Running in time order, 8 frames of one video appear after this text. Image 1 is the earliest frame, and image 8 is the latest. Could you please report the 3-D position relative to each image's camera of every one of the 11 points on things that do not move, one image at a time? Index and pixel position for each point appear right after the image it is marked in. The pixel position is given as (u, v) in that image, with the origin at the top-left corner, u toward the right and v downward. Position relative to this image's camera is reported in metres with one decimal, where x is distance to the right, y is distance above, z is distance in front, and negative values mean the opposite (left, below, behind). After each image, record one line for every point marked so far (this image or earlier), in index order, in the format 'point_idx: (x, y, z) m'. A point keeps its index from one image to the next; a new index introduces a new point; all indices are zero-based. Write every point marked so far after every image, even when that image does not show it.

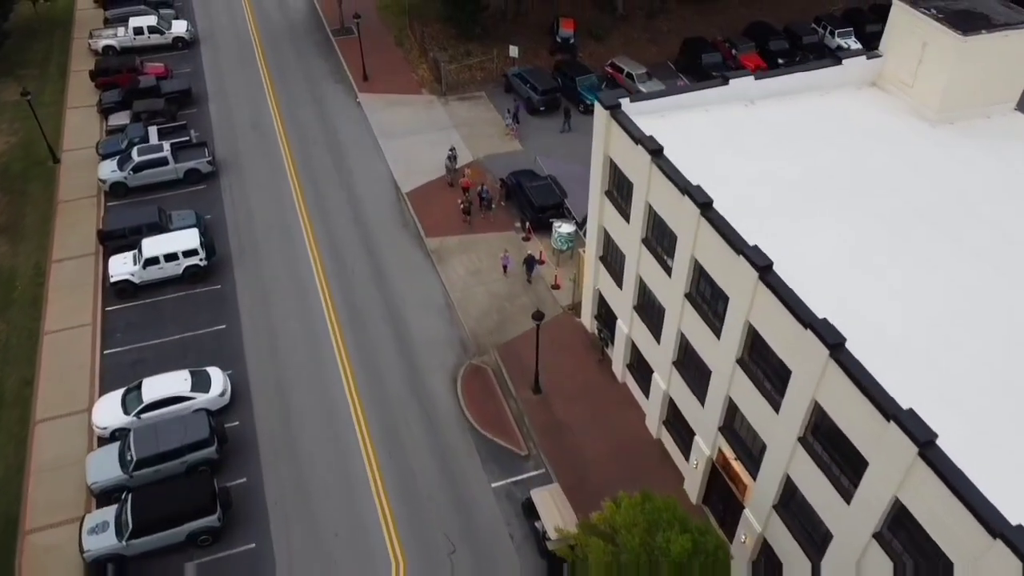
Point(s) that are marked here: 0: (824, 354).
0: (+6.0, -1.2, +15.3) m
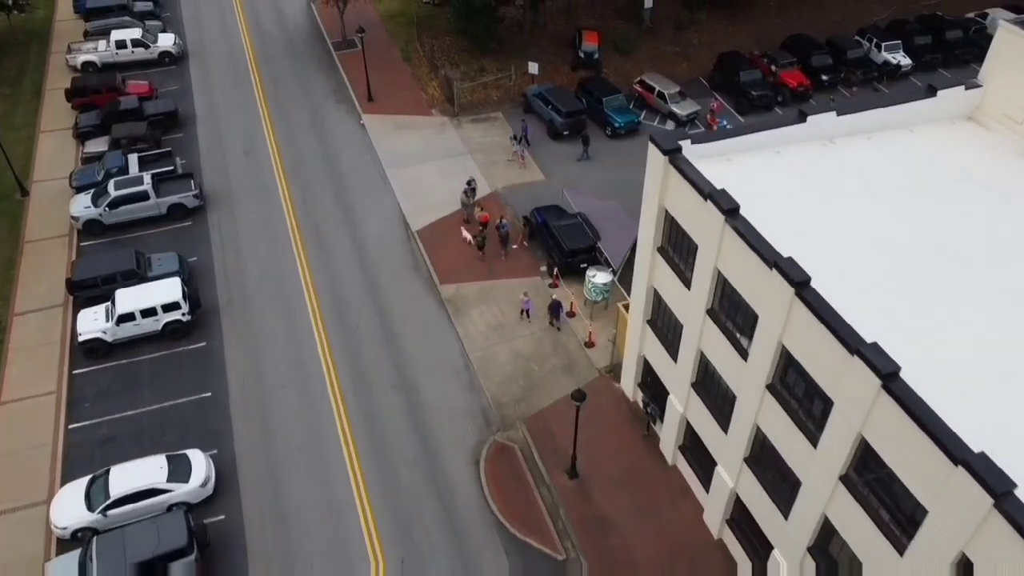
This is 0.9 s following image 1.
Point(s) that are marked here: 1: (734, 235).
0: (+6.8, -3.1, +11.6) m
1: (+4.6, +1.1, +16.5) m
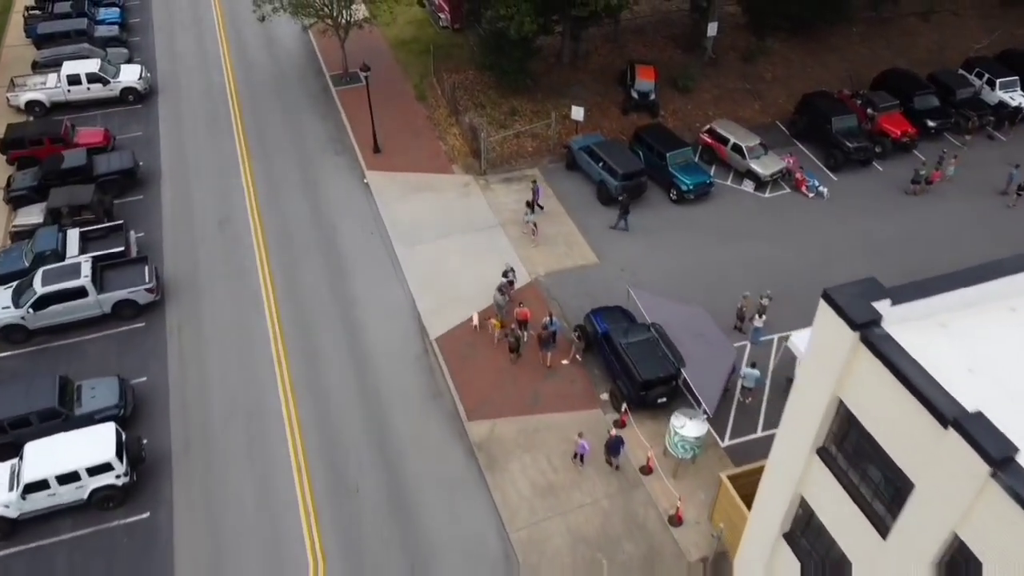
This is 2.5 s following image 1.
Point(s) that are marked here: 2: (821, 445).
0: (+8.1, -6.7, +4.5) m
1: (+5.8, -2.5, +9.5) m
2: (+5.0, -2.5, +12.9) m
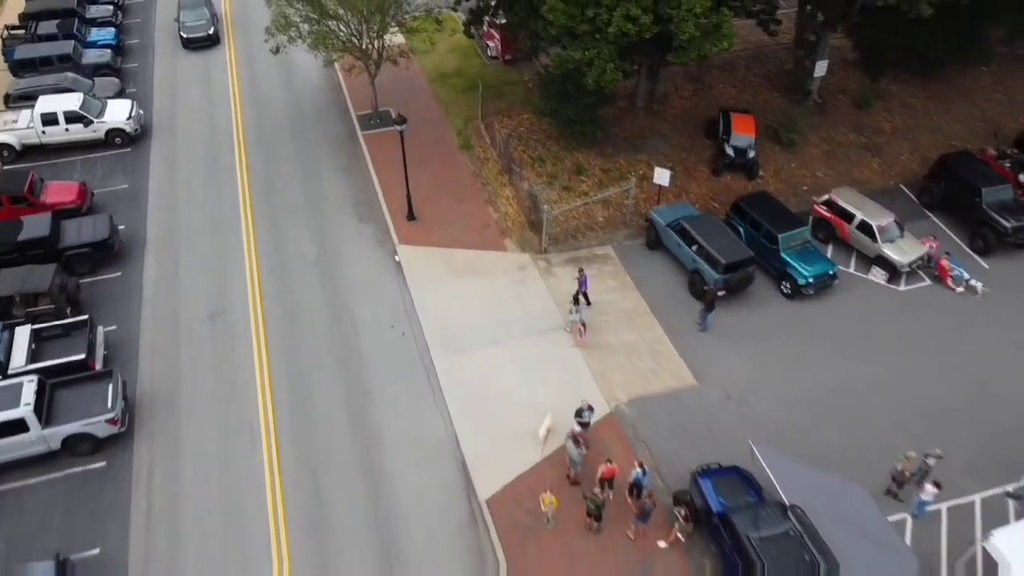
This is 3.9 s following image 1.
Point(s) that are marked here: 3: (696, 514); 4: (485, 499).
0: (+9.0, -10.0, -1.6) m
1: (+7.1, -5.8, +3.4) m
2: (+6.3, -5.8, +6.9) m
3: (+3.7, -4.5, +16.3) m
4: (-0.6, -4.5, +17.2) m
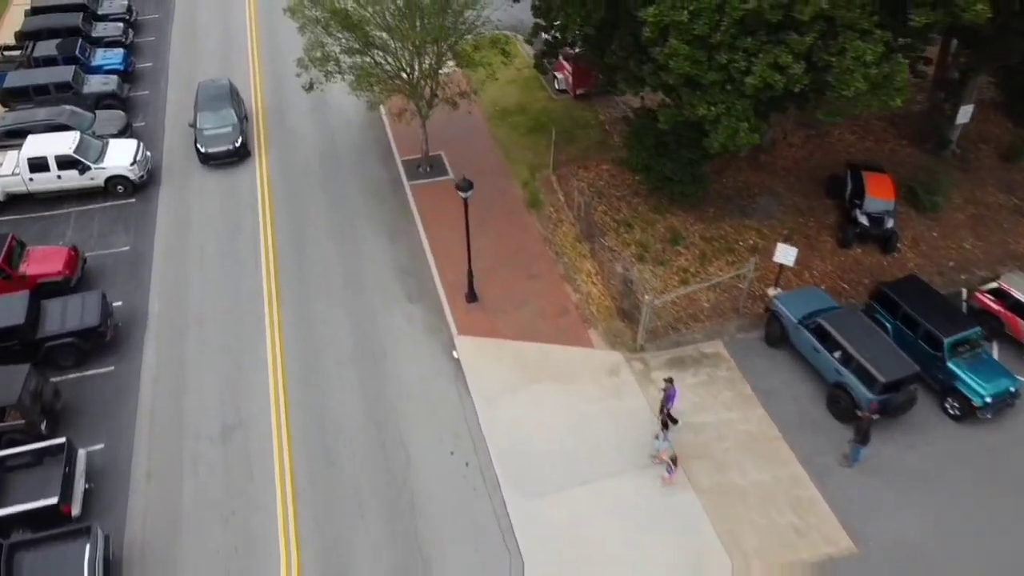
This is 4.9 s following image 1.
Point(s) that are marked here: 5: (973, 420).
0: (+10.2, -12.6, -6.5) m
1: (+8.5, -8.4, -1.5) m
2: (+7.8, -8.3, +2.0) m
3: (+5.5, -7.1, +11.5) m
4: (+1.2, -7.0, +12.5) m
5: (+10.0, -2.9, +17.4) m
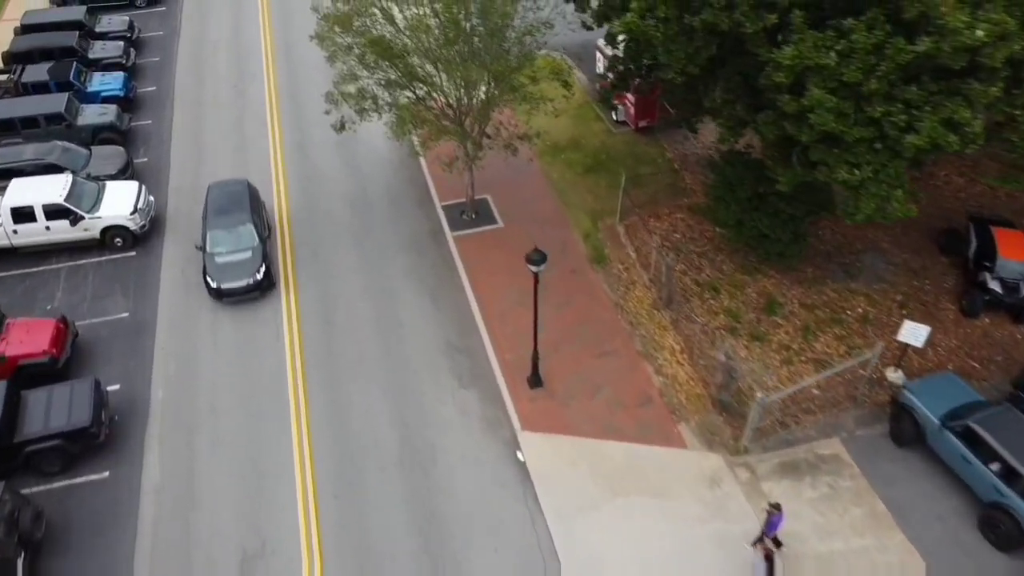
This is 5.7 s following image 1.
0: (+11.6, -14.3, -9.7) m
1: (+9.9, -10.1, -4.7) m
2: (+9.2, -10.1, -1.2) m
3: (+6.9, -8.8, +8.3) m
4: (+2.6, -8.7, +9.3) m
5: (+11.5, -4.6, +14.1) m
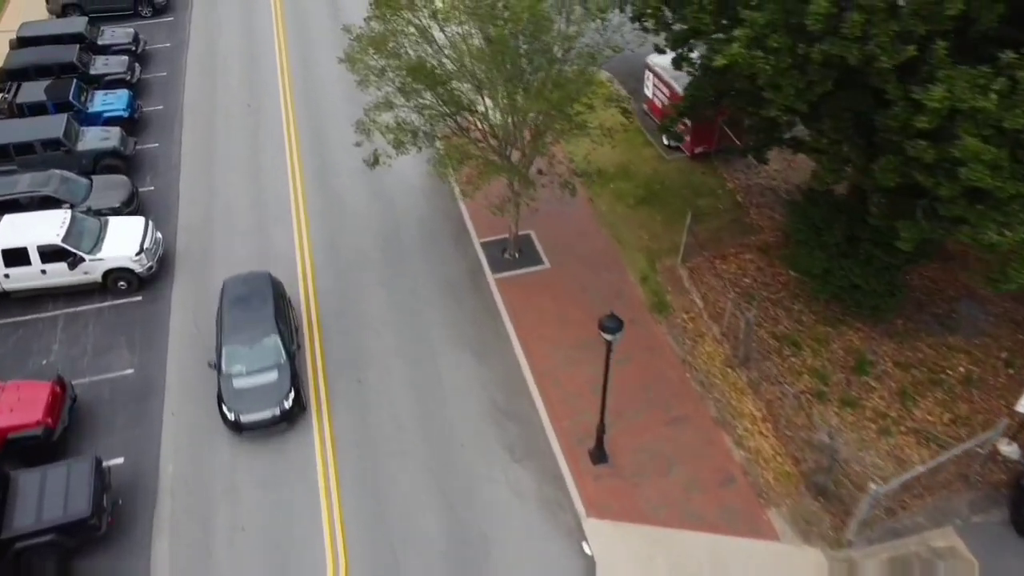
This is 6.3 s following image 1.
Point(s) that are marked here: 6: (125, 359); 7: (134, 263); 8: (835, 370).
0: (+12.6, -15.5, -11.9) m
1: (+10.9, -11.2, -6.8) m
2: (+10.2, -11.2, -3.3) m
3: (+8.0, -9.9, +6.2) m
4: (+3.7, -9.8, +7.2) m
5: (+12.6, -5.7, +12.0) m
6: (-8.0, -1.5, +16.6) m
7: (-8.3, +0.5, +17.6) m
8: (+6.3, -1.6, +15.7) m
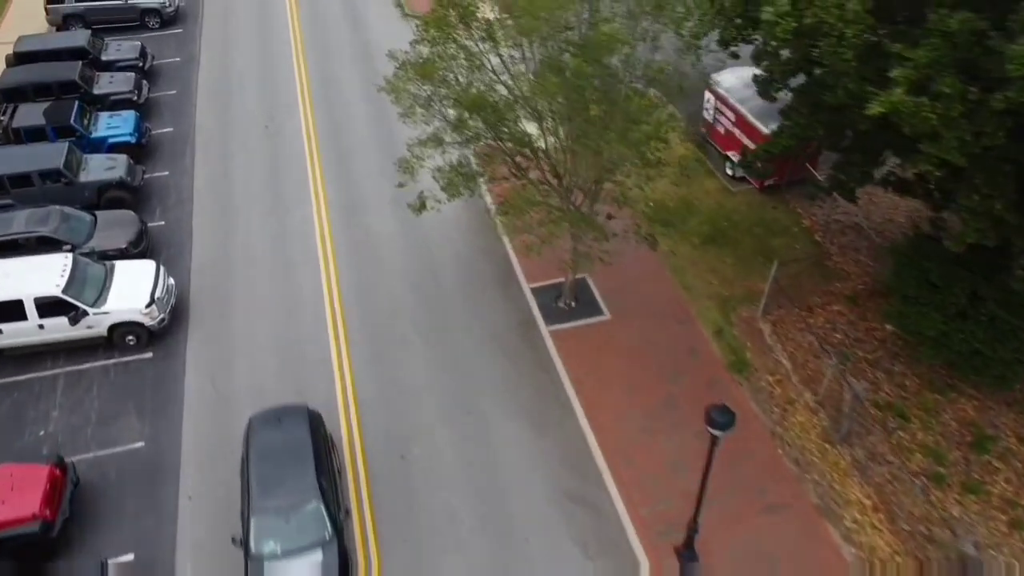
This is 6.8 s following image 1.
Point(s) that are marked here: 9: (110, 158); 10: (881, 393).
0: (+13.7, -16.6, -13.9) m
1: (+12.0, -12.3, -8.9) m
2: (+11.3, -12.3, -5.4) m
3: (+9.1, -11.0, +4.2) m
4: (+4.8, -10.9, +5.2) m
5: (+13.7, -6.9, +10.0) m
6: (-6.8, -2.5, +14.5) m
7: (-7.1, -0.6, +15.5) m
8: (+7.5, -2.7, +13.6) m
9: (-9.7, +3.1, +19.4) m
10: (+6.7, -1.8, +14.5) m
